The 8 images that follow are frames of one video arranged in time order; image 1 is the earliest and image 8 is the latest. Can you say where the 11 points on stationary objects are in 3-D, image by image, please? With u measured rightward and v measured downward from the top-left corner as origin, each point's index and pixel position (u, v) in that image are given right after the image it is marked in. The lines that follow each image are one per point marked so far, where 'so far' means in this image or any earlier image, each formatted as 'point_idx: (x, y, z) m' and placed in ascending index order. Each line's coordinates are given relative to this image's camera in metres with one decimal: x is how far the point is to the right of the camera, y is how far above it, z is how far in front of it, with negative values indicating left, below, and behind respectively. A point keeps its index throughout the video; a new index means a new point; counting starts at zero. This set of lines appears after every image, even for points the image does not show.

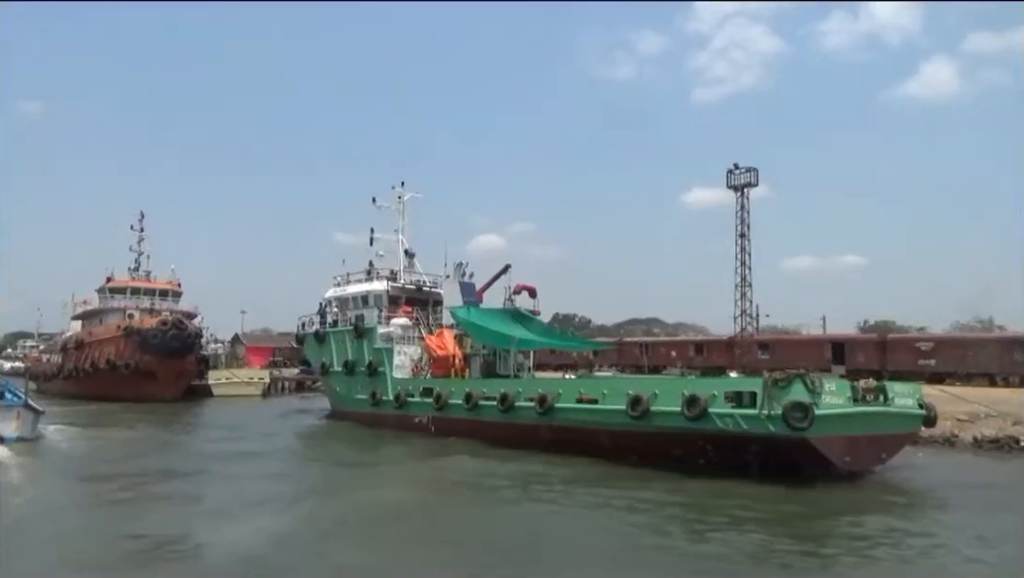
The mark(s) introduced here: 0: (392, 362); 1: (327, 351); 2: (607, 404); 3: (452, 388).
0: (-2.7, -1.6, +16.9) m
1: (-4.6, -1.6, +19.1) m
2: (+1.6, -1.9, +12.1) m
3: (-1.2, -2.0, +15.1) m
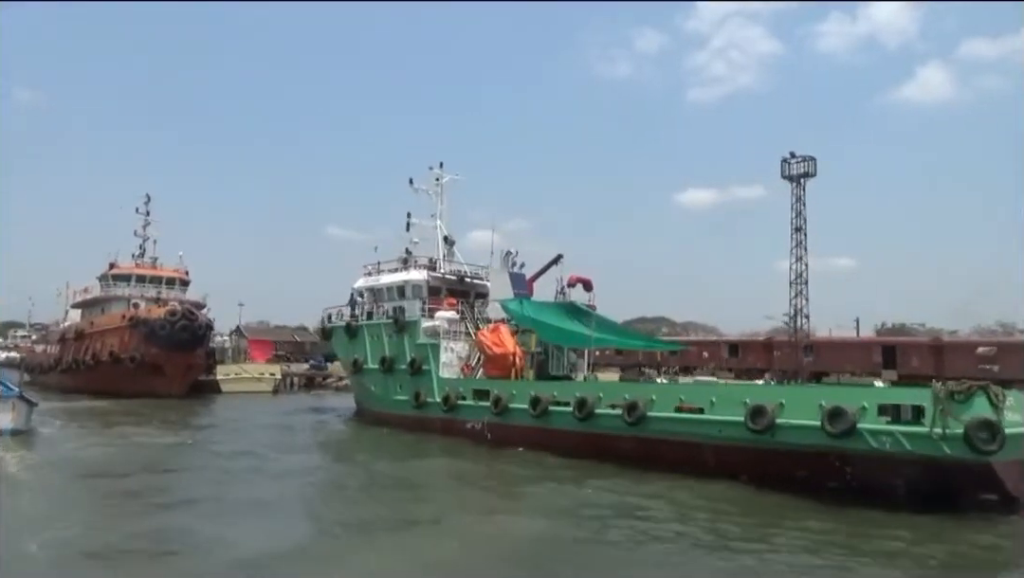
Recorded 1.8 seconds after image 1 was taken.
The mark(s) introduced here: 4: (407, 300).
0: (-1.5, -1.4, +15.1) m
1: (-3.4, -1.3, +17.3) m
2: (+2.8, -1.7, +10.4) m
3: (+0.1, -1.8, +13.3) m
4: (-2.4, -0.3, +17.2) m
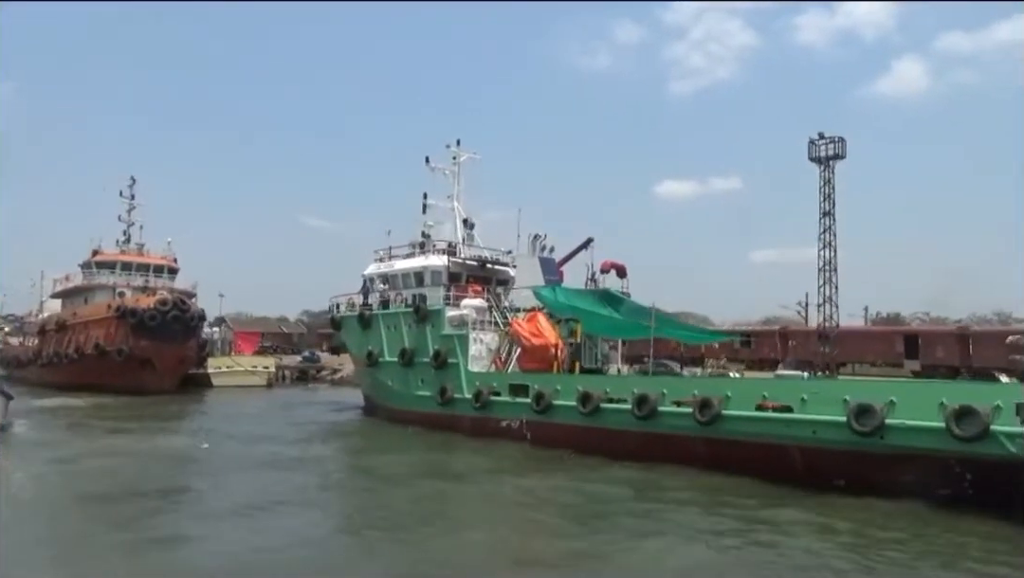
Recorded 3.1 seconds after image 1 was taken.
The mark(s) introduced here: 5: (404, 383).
0: (-0.8, -1.2, +13.8) m
1: (-2.8, -1.0, +15.9) m
2: (+3.6, -1.5, +9.2) m
3: (+0.8, -1.6, +12.0) m
4: (-1.8, 0.0, +15.9) m
5: (-2.2, -1.9, +15.1) m
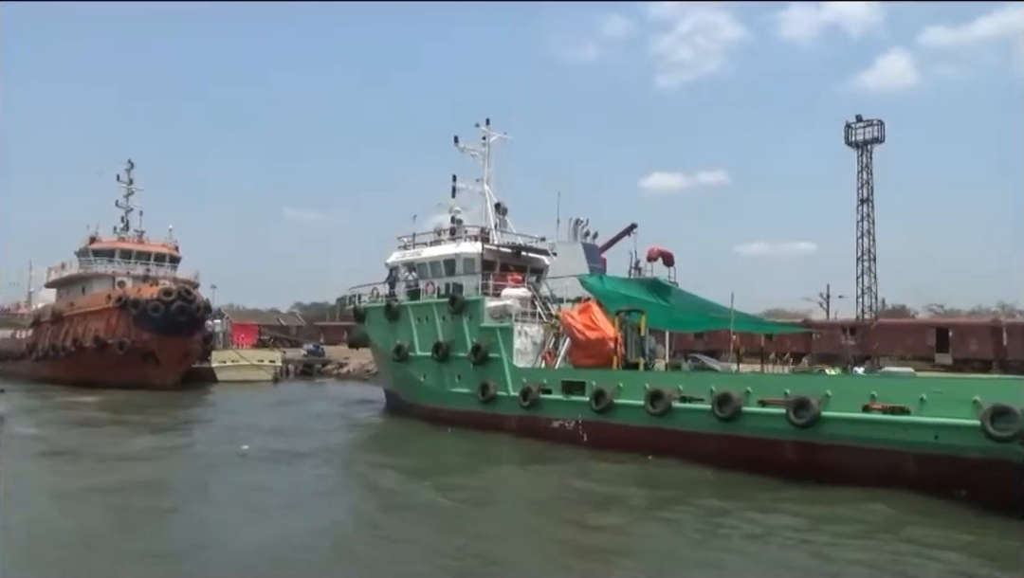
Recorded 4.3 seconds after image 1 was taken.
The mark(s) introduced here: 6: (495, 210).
0: (0.0, -1.0, +12.7) m
1: (-2.1, -0.8, +14.8) m
2: (+4.5, -1.4, +8.2) m
3: (+1.6, -1.4, +11.0) m
4: (-1.0, +0.3, +14.8) m
5: (-1.4, -1.7, +14.0) m
6: (-0.4, +1.7, +16.0) m
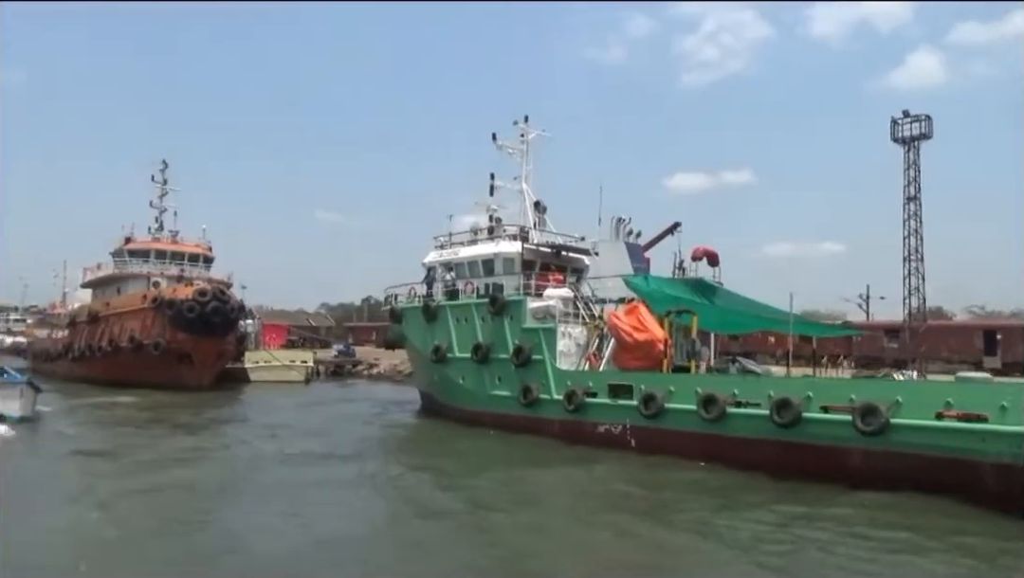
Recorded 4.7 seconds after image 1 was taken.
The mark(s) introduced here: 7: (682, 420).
0: (+0.7, -1.0, +12.4) m
1: (-1.3, -0.8, +14.5) m
2: (+5.0, -1.4, +7.7) m
3: (+2.2, -1.4, +10.6) m
4: (-0.2, +0.2, +14.5) m
5: (-0.6, -1.7, +13.7) m
6: (+0.5, +1.7, +15.7) m
7: (+2.3, -1.8, +10.4) m
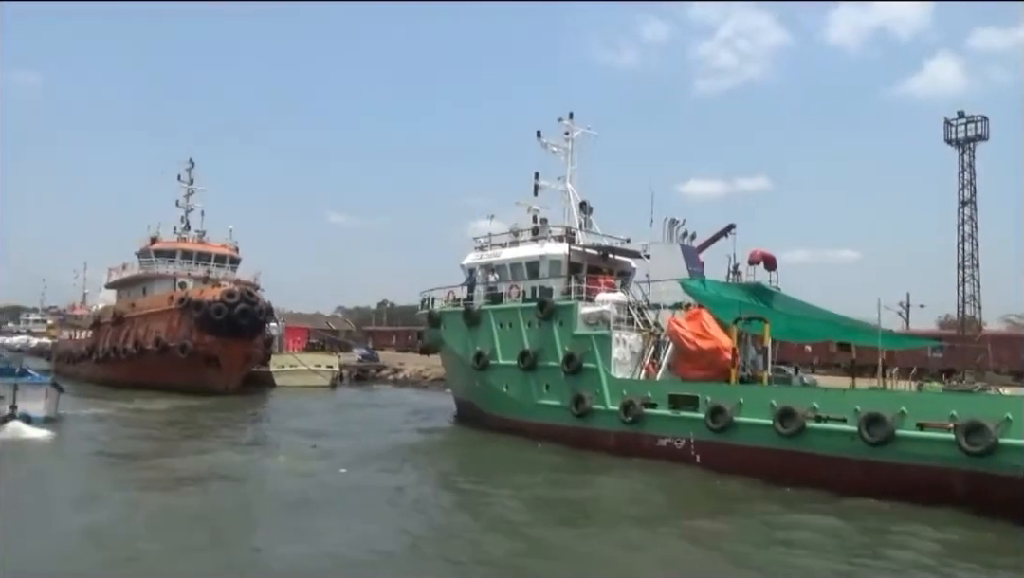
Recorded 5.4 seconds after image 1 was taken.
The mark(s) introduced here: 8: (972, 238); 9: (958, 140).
0: (+1.5, -1.0, +11.7) m
1: (-0.4, -0.9, +13.9) m
2: (+5.8, -1.5, +6.9) m
3: (+3.0, -1.4, +9.9) m
4: (+0.6, +0.2, +13.8) m
5: (+0.2, -1.7, +13.0) m
6: (+1.3, +1.6, +15.1) m
7: (+3.1, -1.9, +9.7) m
8: (+11.8, +1.3, +19.3) m
9: (+11.8, +3.9, +19.9) m
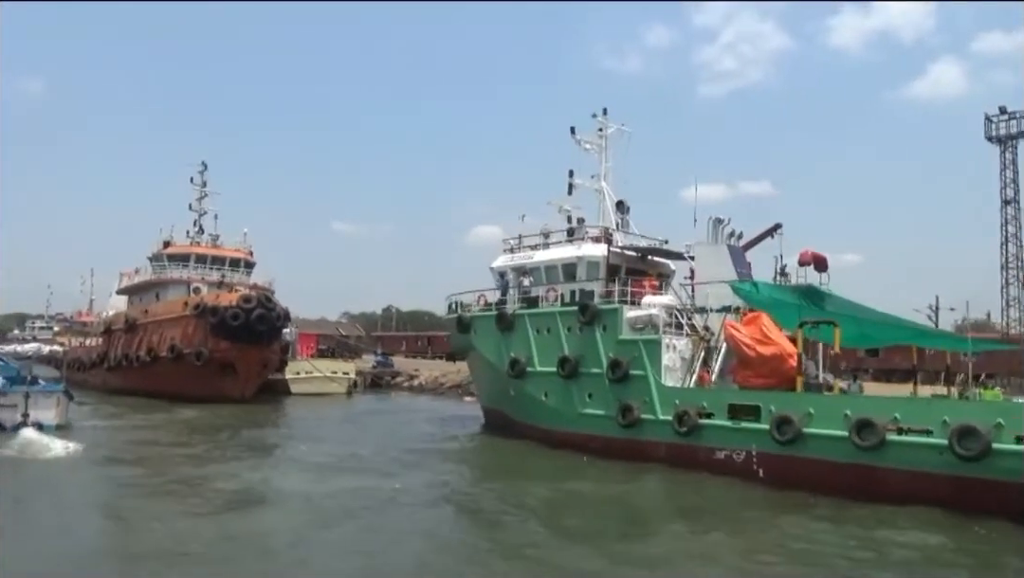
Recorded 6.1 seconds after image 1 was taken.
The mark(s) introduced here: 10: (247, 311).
0: (+2.1, -1.1, +11.0) m
1: (+0.2, -0.9, +13.2) m
2: (+6.4, -1.4, +6.2) m
3: (+3.6, -1.5, +9.2) m
4: (+1.2, +0.1, +13.1) m
5: (+0.8, -1.8, +12.4) m
6: (+2.0, +1.5, +14.4) m
7: (+3.7, -1.9, +9.0) m
8: (+12.4, +1.2, +18.6) m
9: (+12.4, +3.9, +19.3) m
10: (-6.7, -0.6, +19.1) m
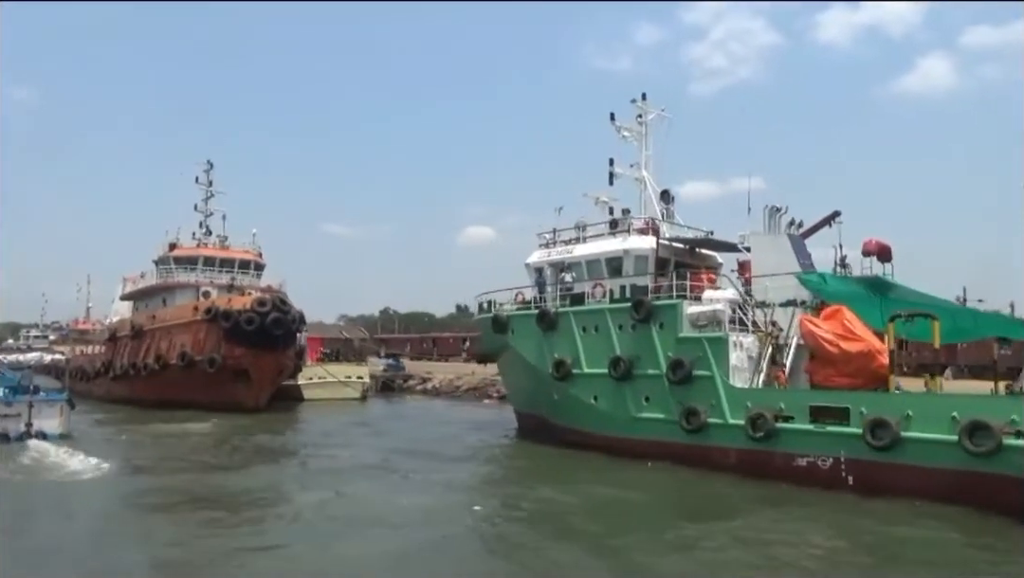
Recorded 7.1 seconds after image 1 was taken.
0: (+2.9, -1.0, +10.2) m
1: (+0.9, -0.9, +12.3) m
2: (+7.2, -1.3, +5.4) m
3: (+4.4, -1.3, +8.4) m
4: (+1.9, +0.2, +12.3) m
5: (+1.6, -1.7, +11.5) m
6: (+2.6, +1.6, +13.5) m
7: (+4.5, -1.8, +8.2) m
8: (+13.0, +1.5, +17.8) m
9: (+13.0, +4.1, +18.5) m
10: (-6.1, -0.6, +18.1) m
